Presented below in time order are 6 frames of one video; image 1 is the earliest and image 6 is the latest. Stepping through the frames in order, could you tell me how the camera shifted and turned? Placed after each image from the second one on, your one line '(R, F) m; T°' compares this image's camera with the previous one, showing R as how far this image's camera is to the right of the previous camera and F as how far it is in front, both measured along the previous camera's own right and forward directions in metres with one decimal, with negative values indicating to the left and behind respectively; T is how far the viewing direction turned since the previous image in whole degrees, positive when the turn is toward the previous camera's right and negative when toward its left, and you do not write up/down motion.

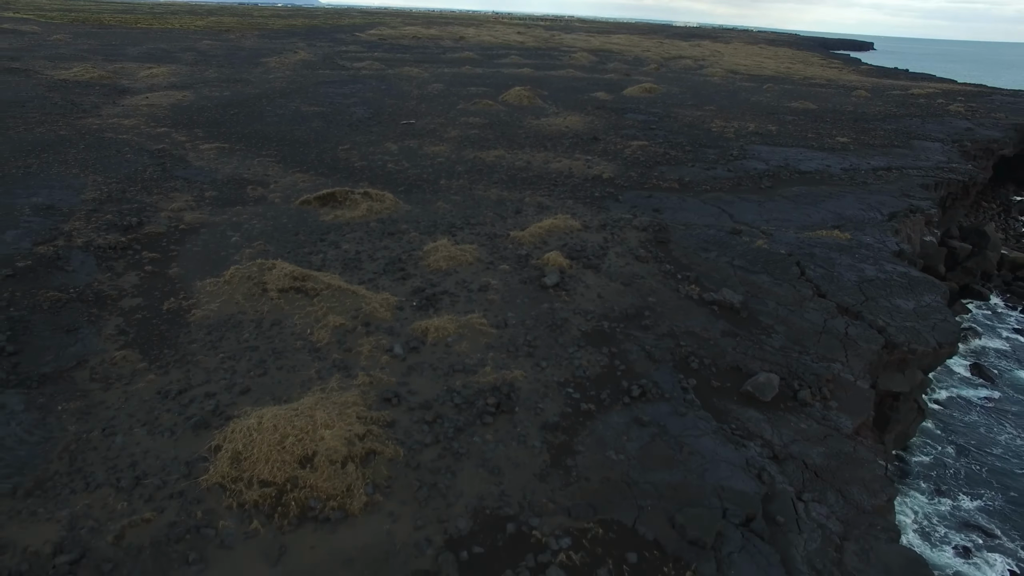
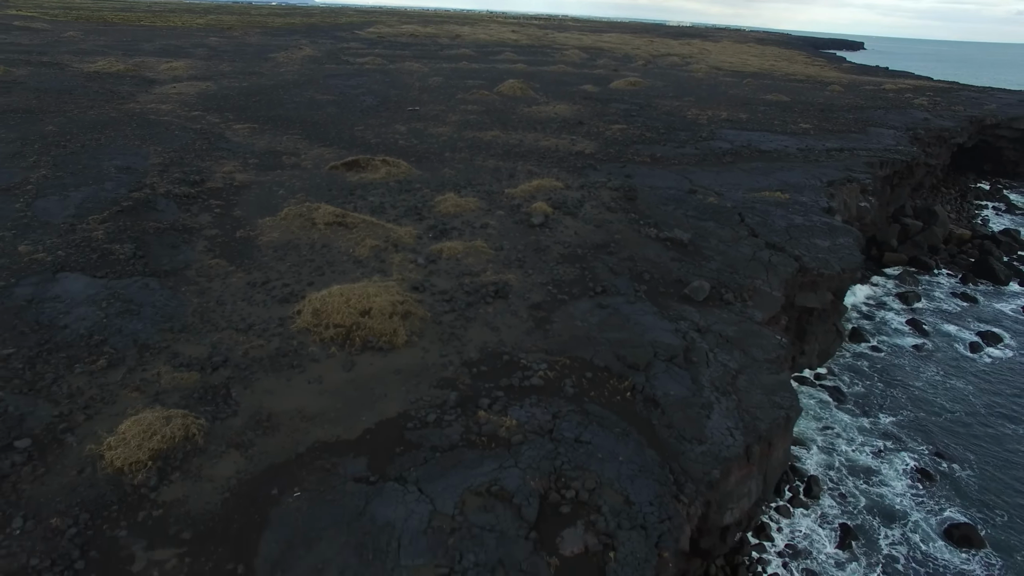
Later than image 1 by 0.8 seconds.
(0.0, -3.7) m; 0°
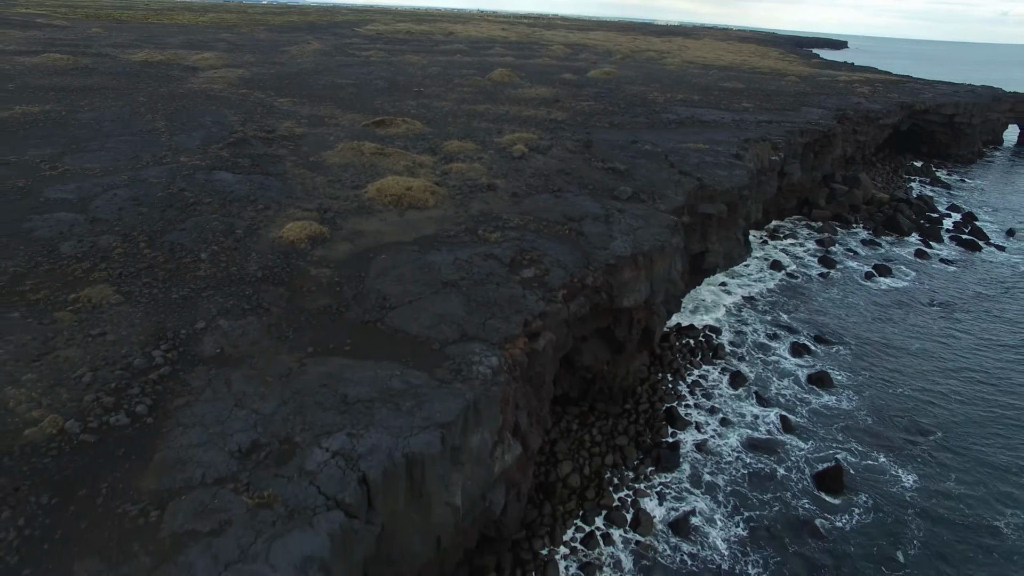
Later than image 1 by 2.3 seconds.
(+0.2, -7.6) m; +1°
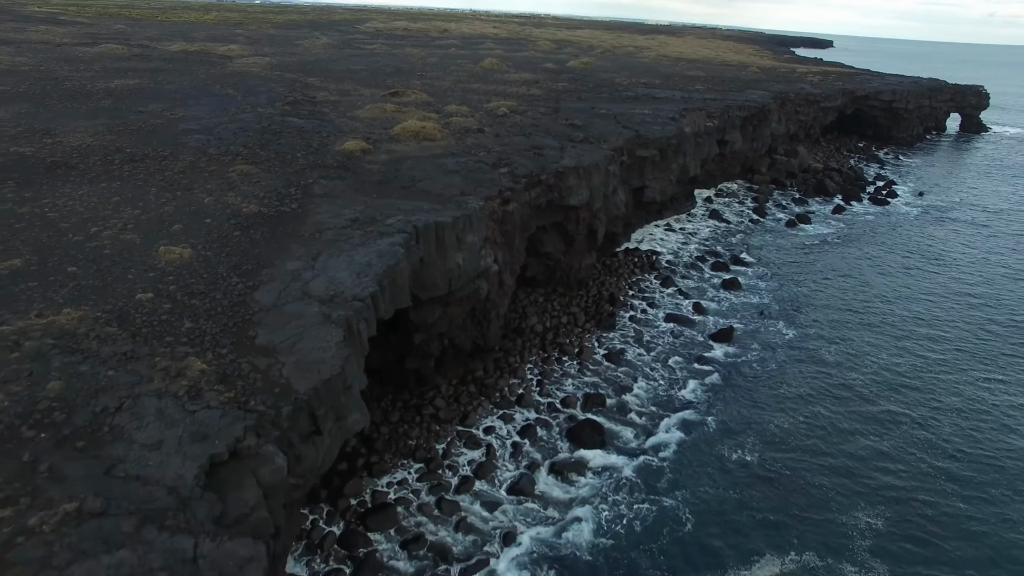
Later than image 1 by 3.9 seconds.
(+0.5, -8.6) m; 0°
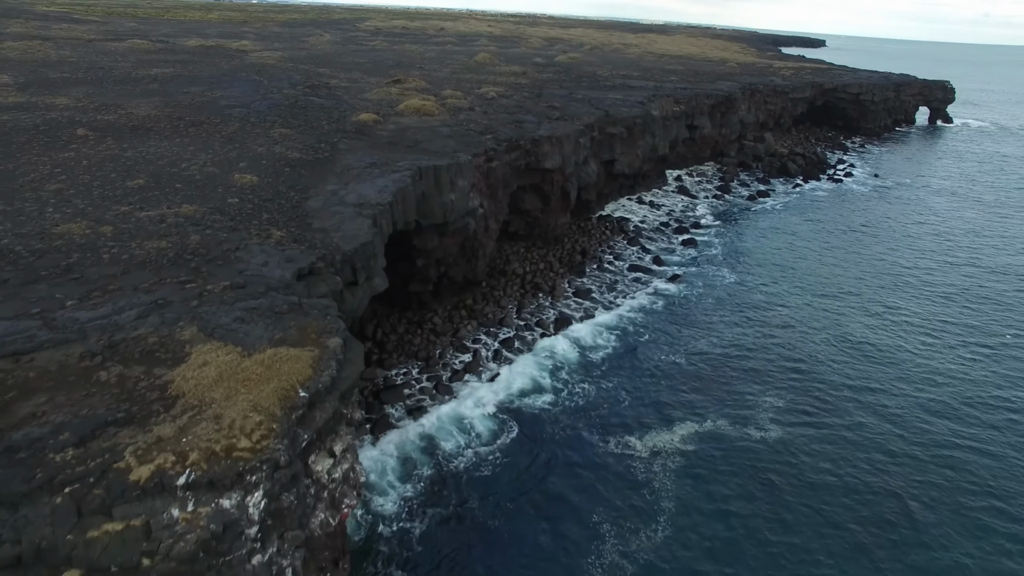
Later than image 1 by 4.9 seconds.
(+0.7, -5.7) m; 0°
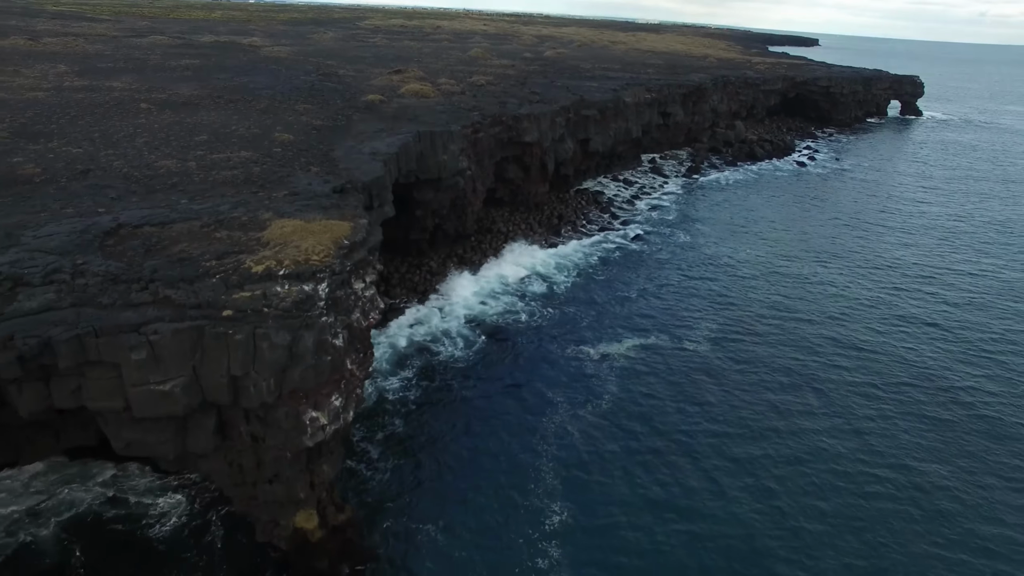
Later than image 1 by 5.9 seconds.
(+0.9, -5.9) m; 0°
